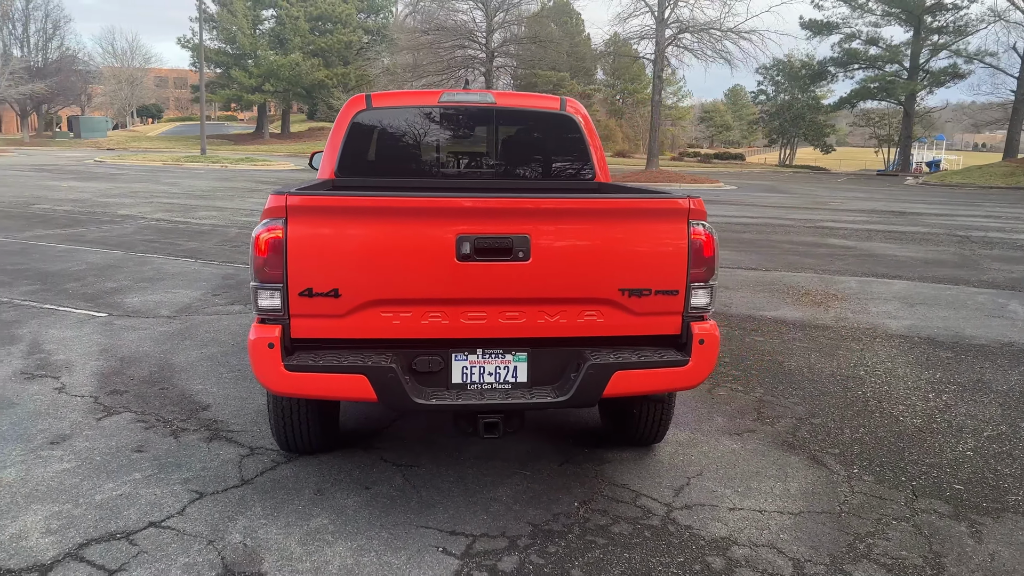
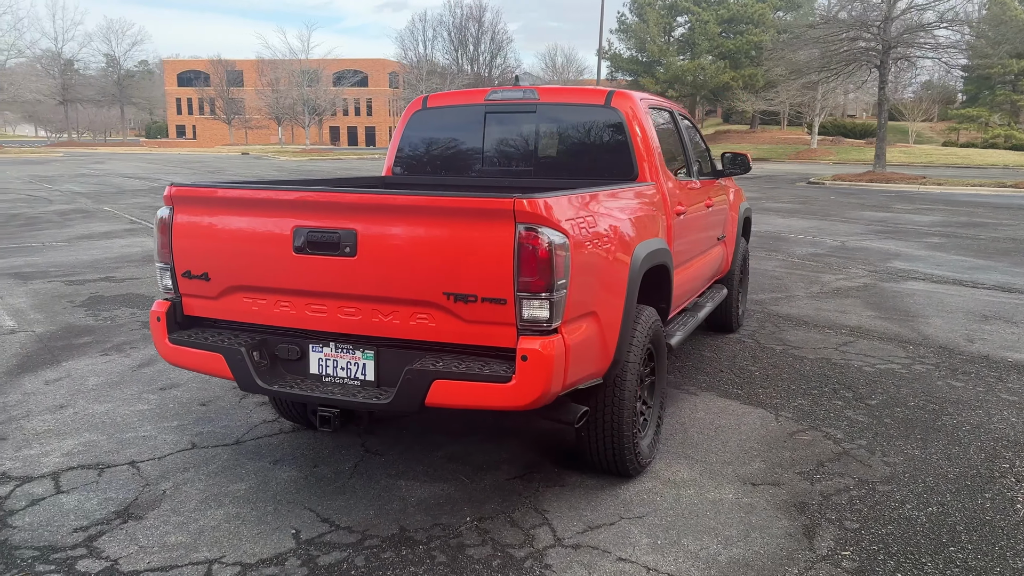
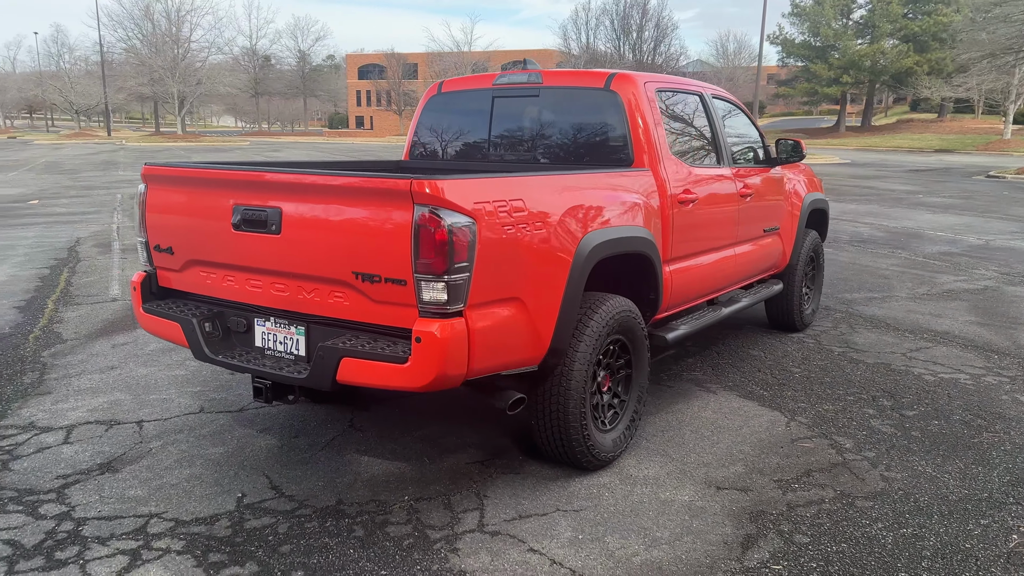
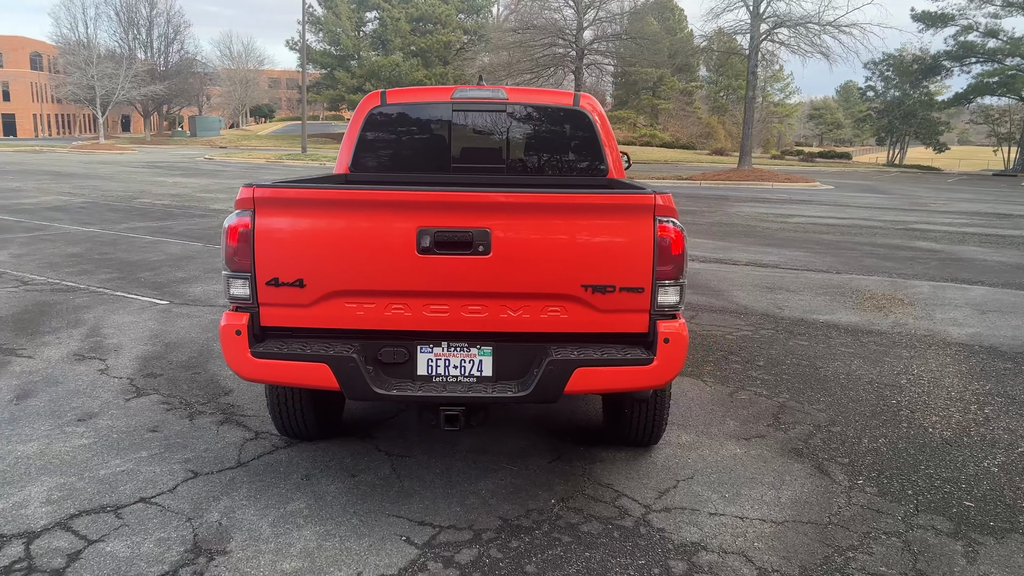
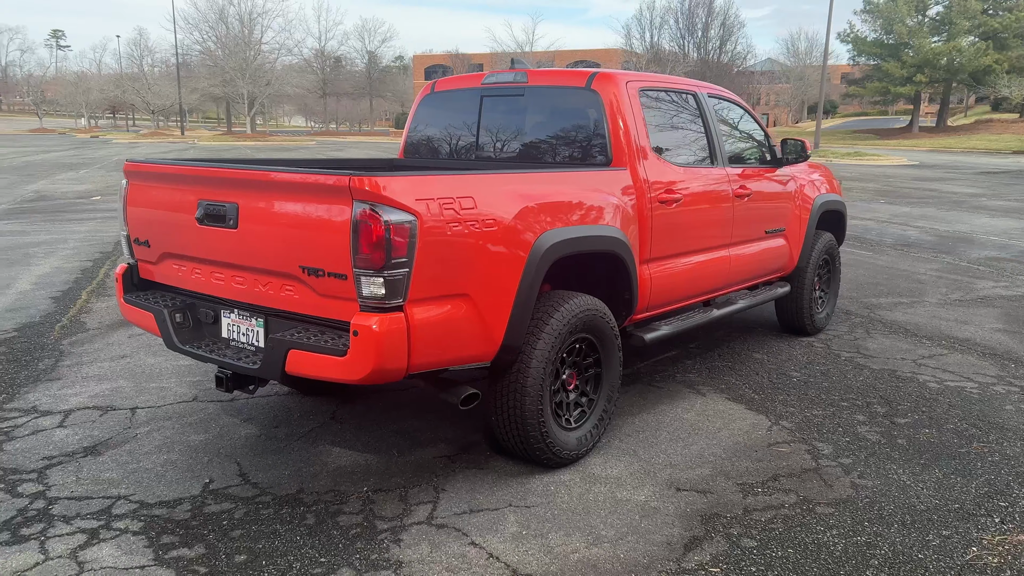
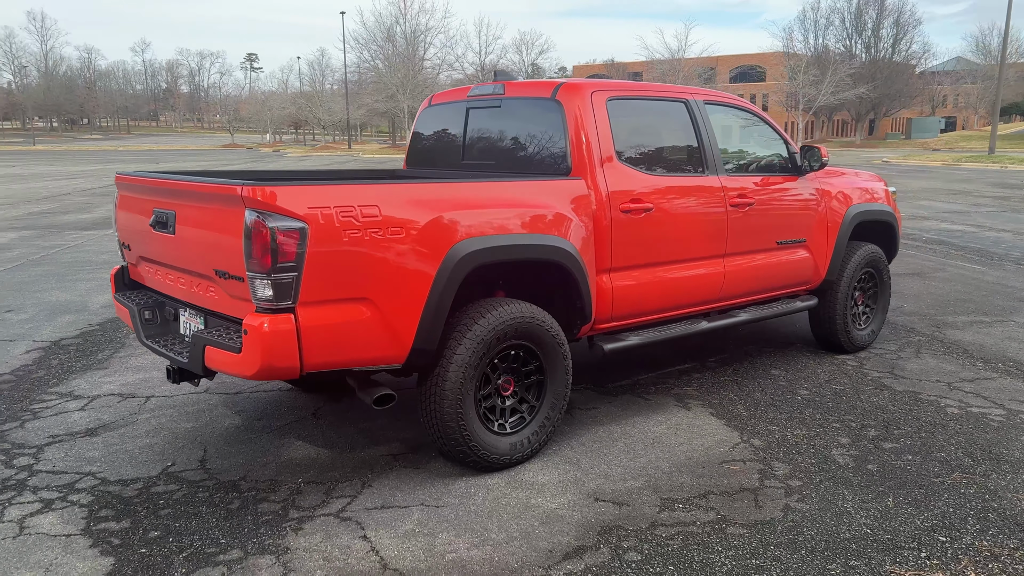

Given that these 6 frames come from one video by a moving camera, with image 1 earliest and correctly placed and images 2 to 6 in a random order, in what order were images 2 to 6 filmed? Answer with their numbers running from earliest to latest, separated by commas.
4, 2, 3, 5, 6
